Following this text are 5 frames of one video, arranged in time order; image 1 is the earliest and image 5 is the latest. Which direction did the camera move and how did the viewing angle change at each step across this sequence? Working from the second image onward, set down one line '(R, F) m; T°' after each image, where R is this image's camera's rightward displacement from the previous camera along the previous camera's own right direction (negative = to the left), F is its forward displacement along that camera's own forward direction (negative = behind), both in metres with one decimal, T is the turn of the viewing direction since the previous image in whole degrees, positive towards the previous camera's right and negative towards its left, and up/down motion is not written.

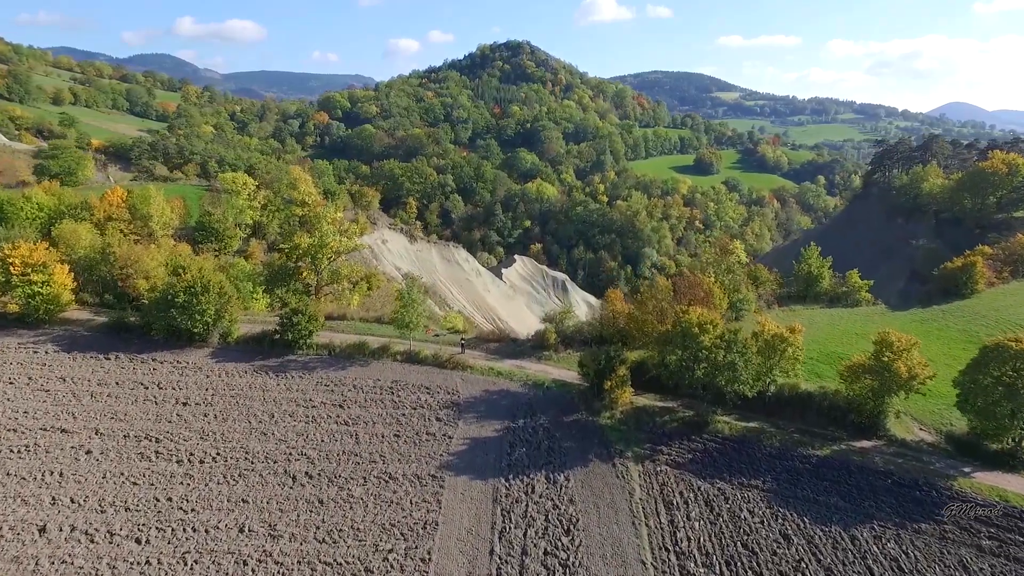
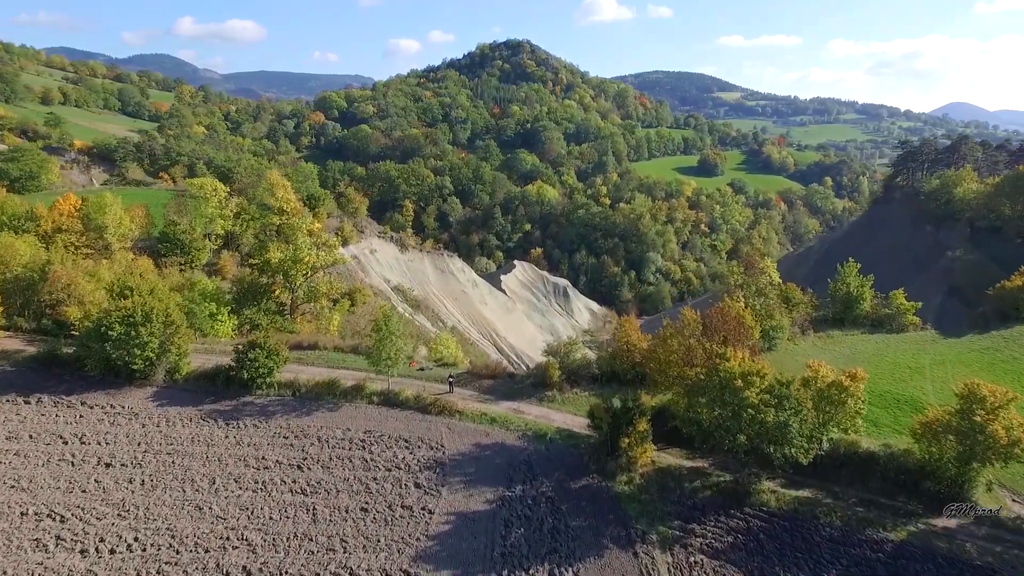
(+0.1, +2.9) m; 0°
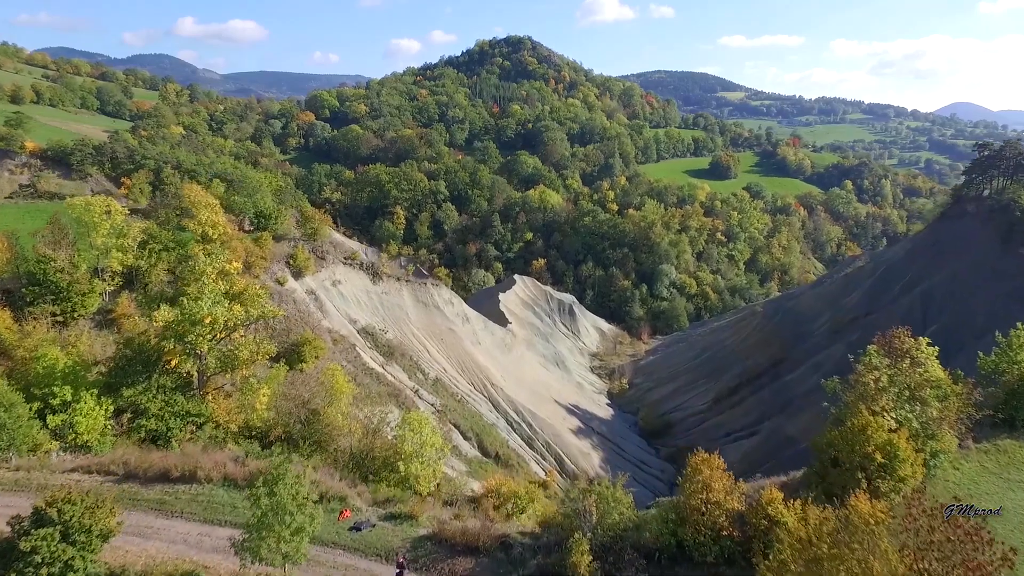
(+0.1, +7.2) m; 0°
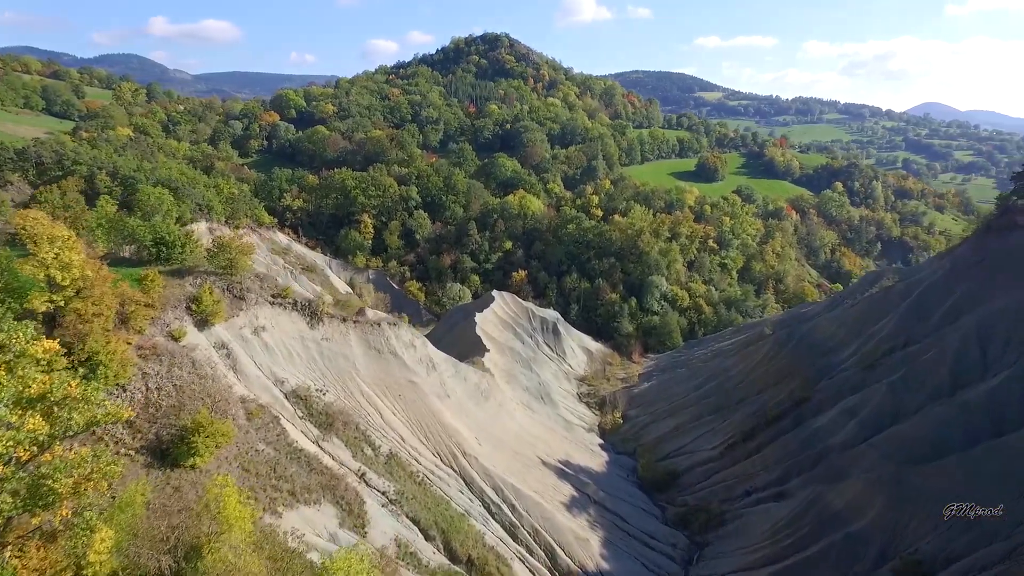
(+0.2, +6.2) m; +2°
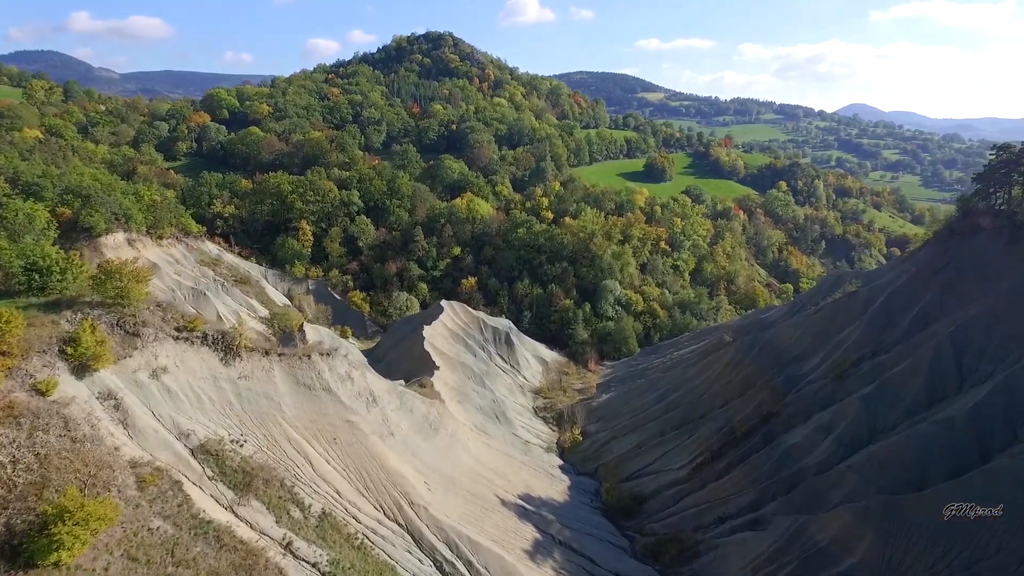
(0.0, +2.9) m; +5°
